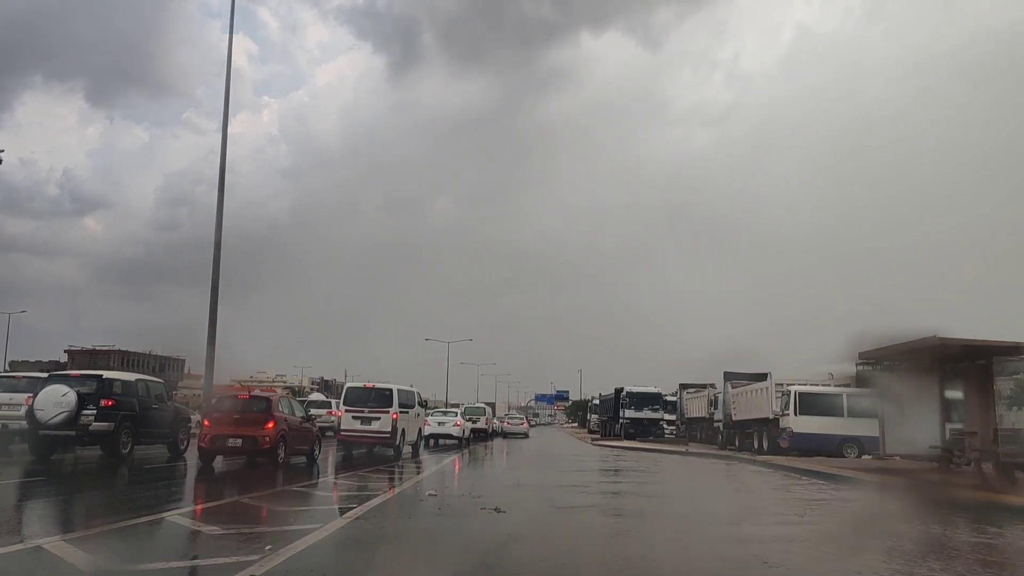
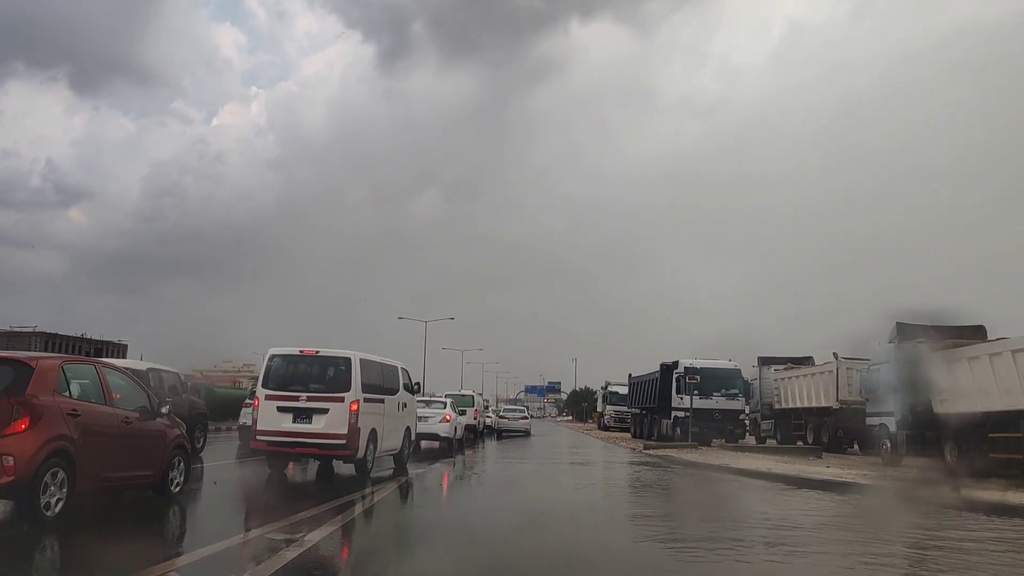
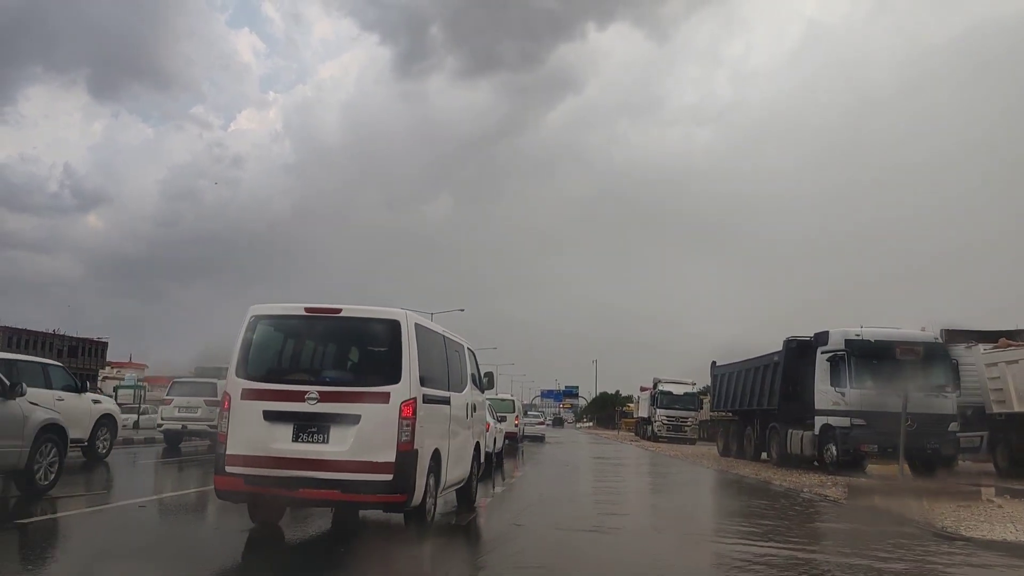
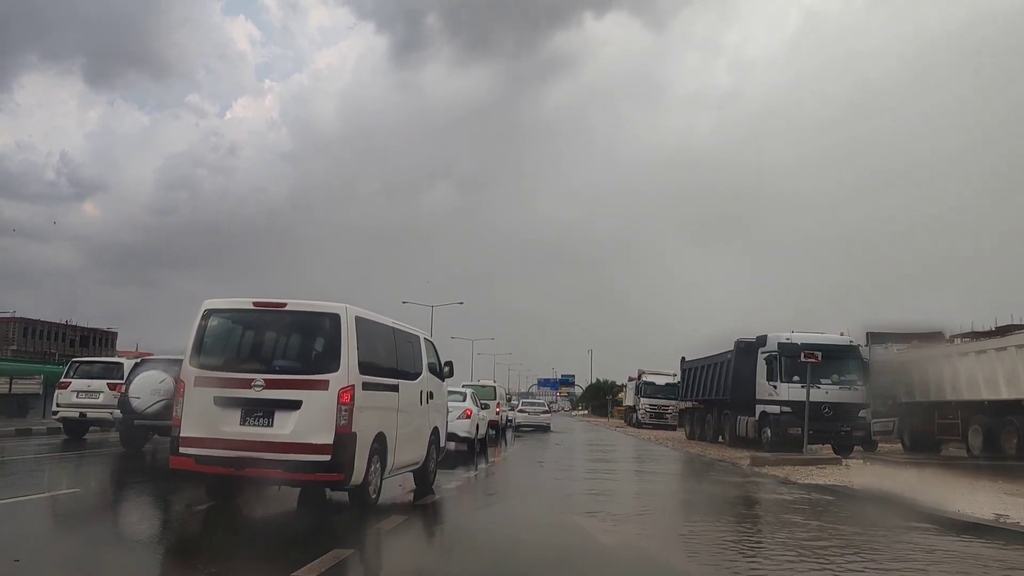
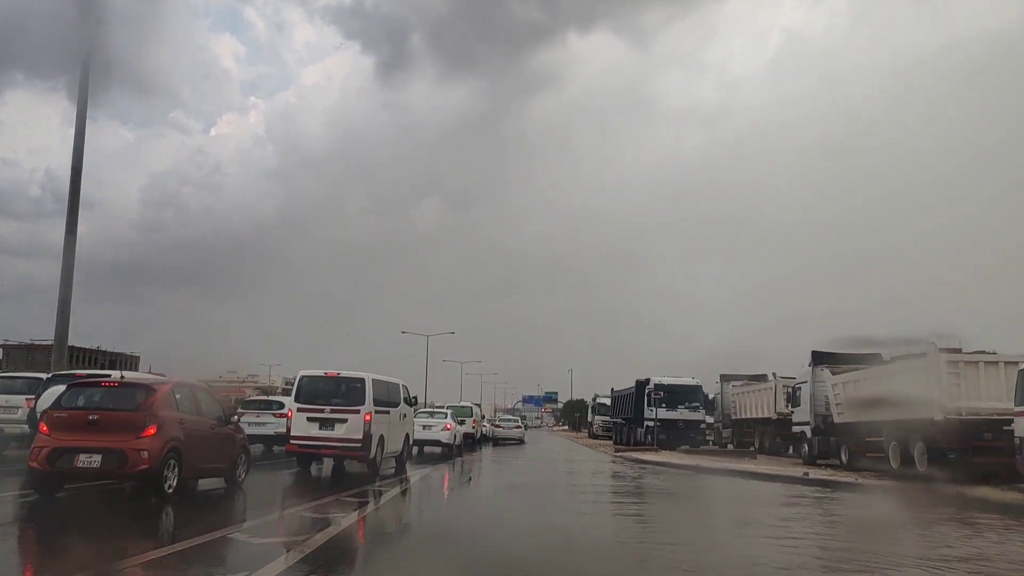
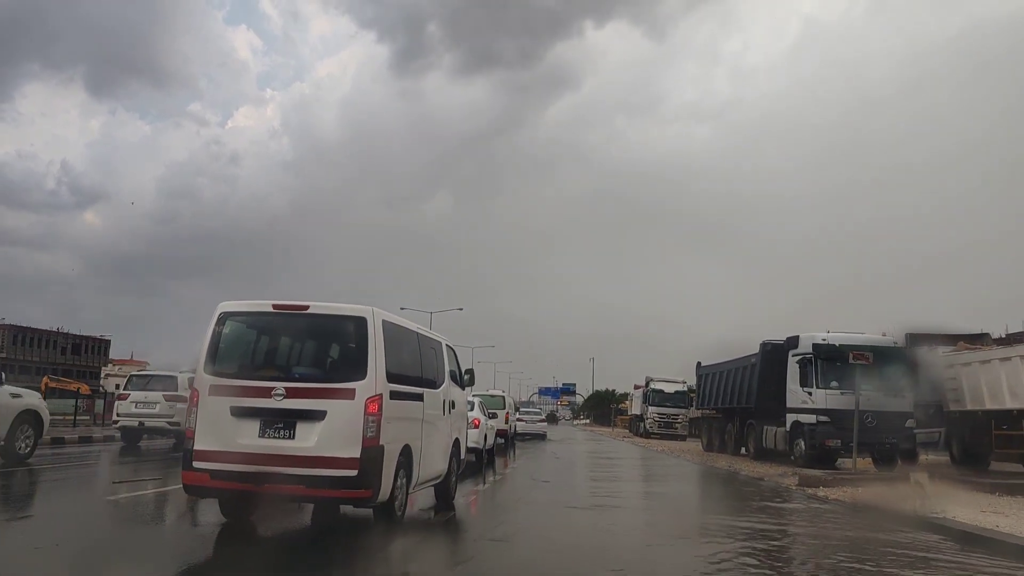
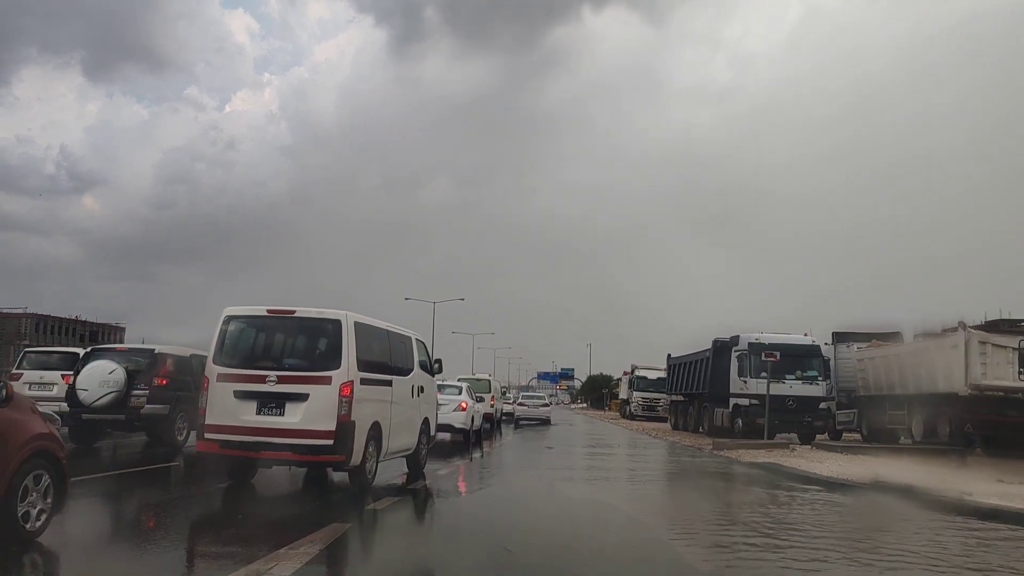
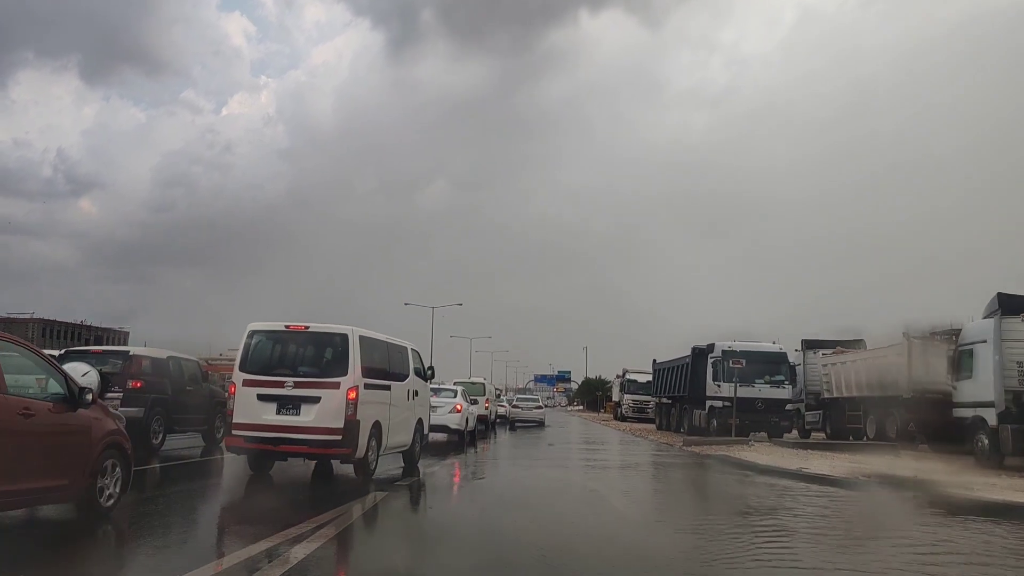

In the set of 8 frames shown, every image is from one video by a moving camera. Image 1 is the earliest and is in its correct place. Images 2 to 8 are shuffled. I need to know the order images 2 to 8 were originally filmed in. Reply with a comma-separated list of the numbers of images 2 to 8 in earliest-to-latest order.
5, 2, 8, 7, 4, 6, 3
